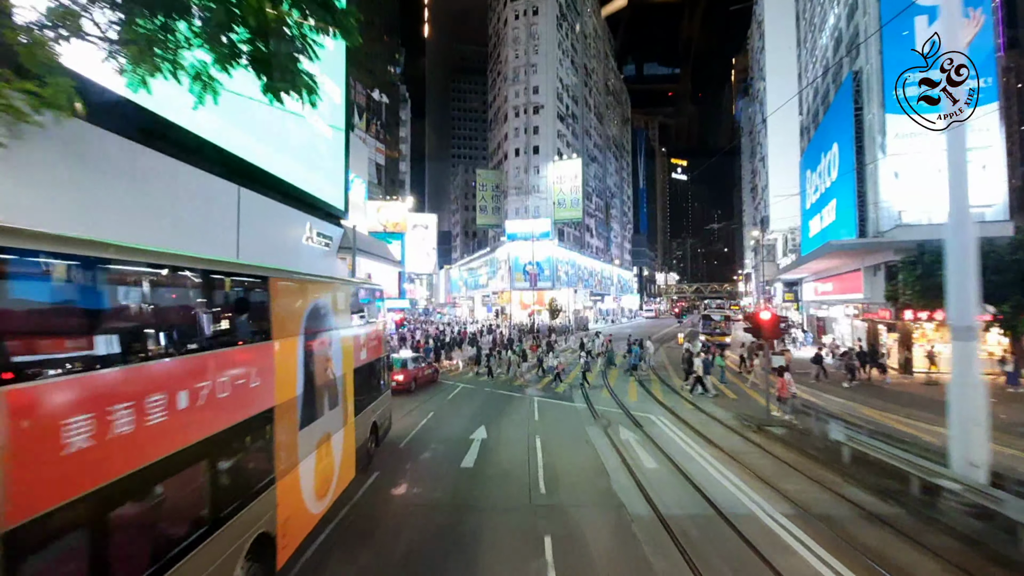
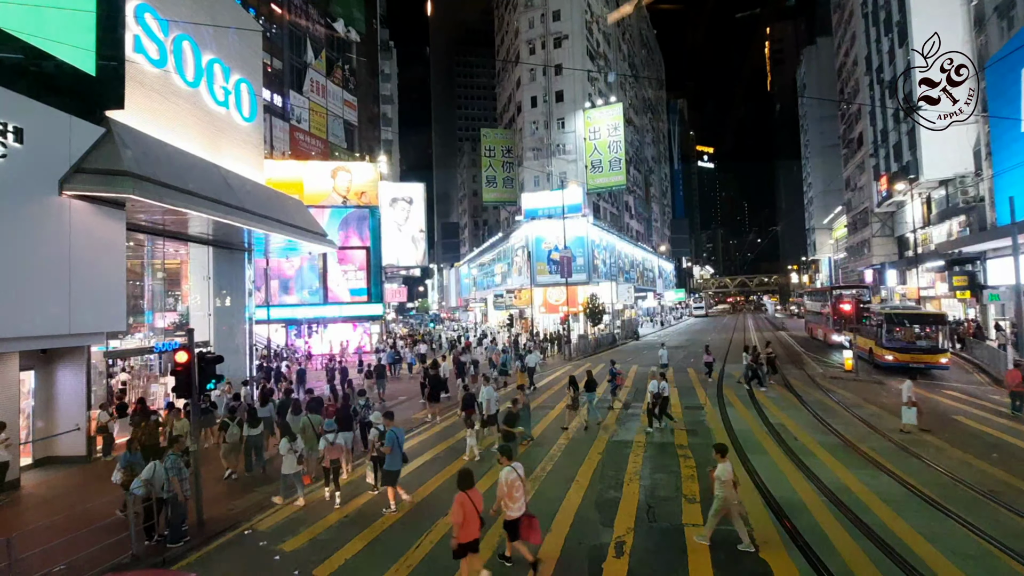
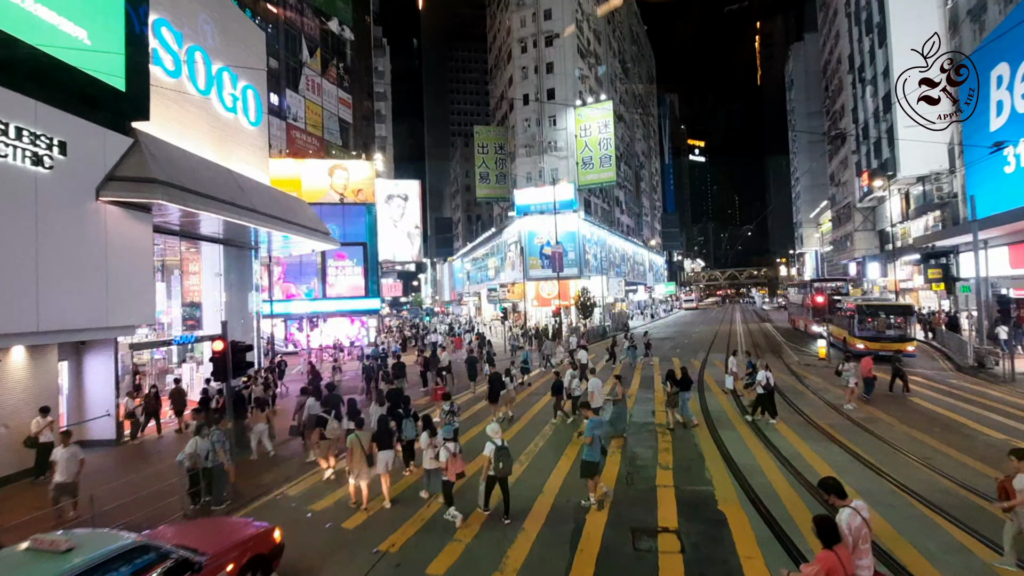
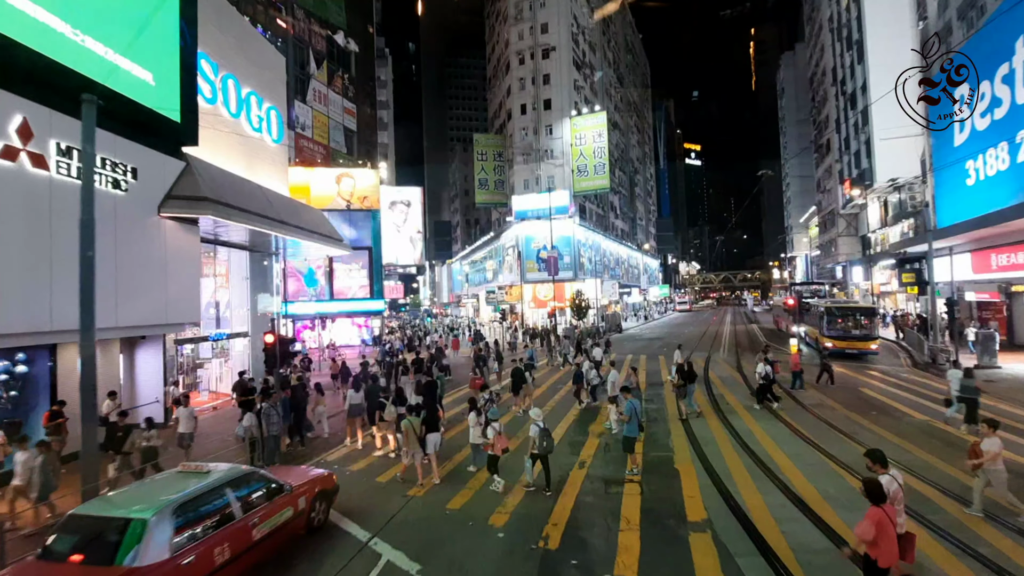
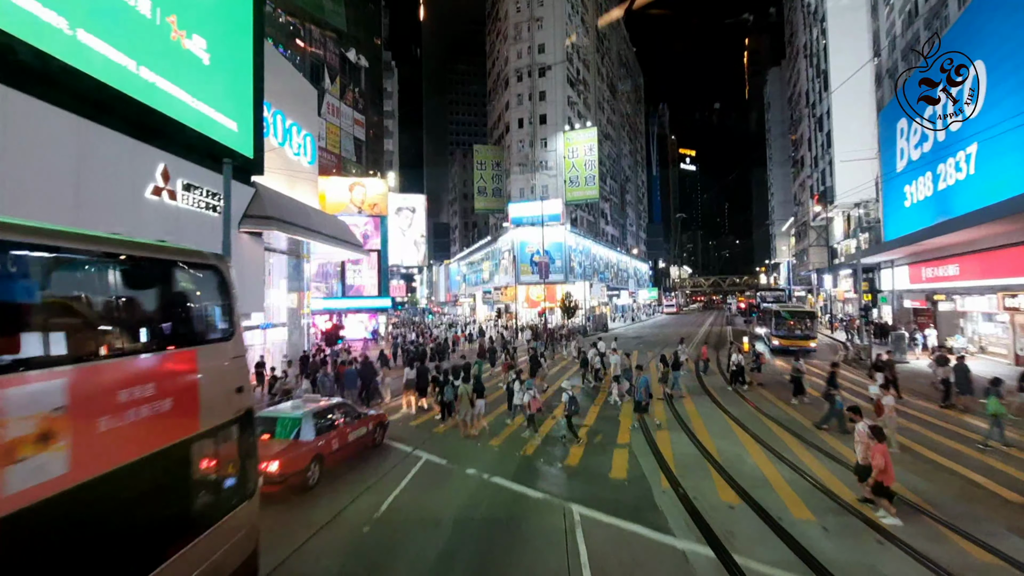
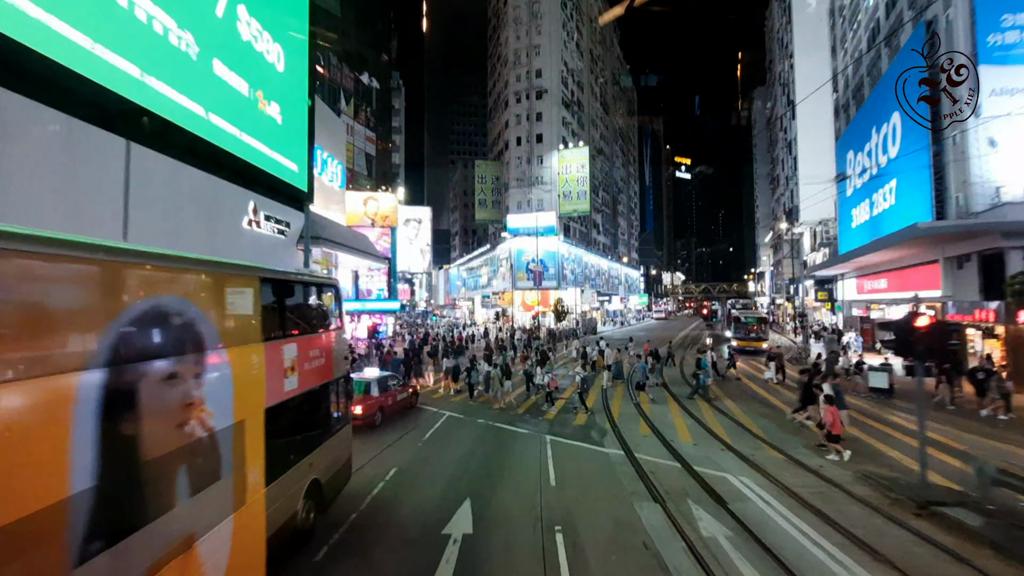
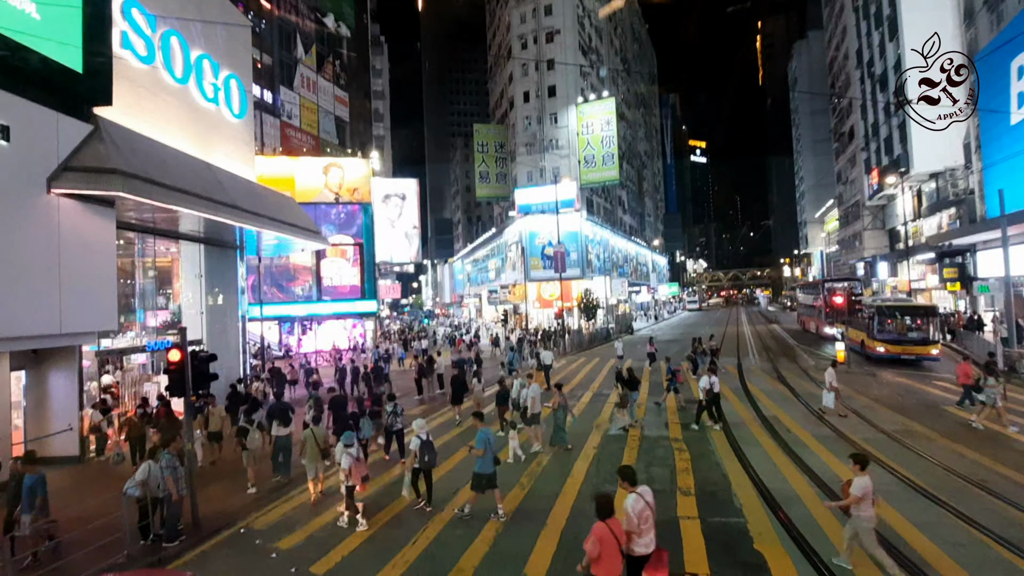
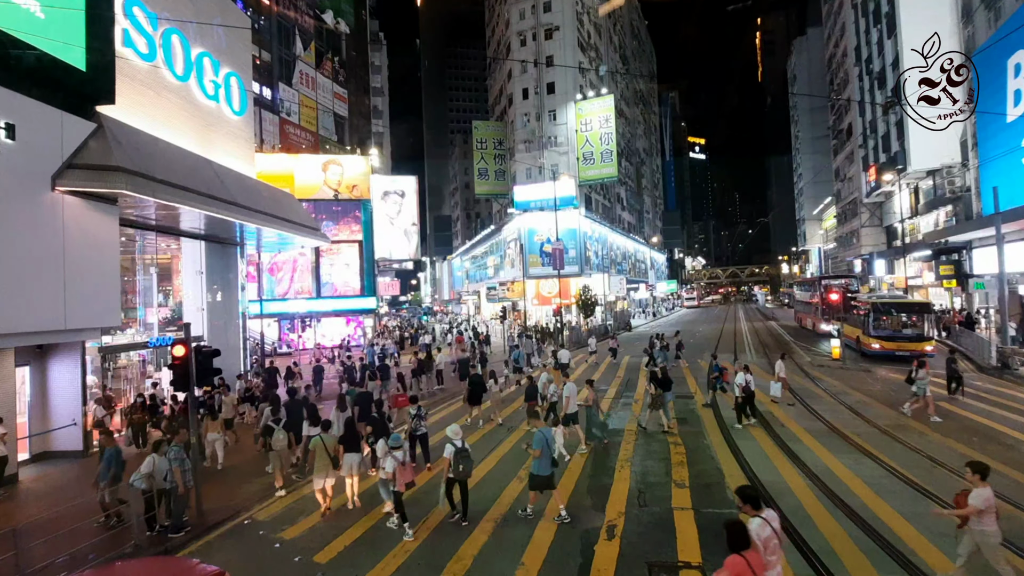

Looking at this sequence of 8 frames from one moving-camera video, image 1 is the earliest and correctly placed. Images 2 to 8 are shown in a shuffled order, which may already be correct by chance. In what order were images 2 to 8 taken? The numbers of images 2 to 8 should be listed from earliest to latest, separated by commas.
6, 5, 4, 3, 8, 7, 2
